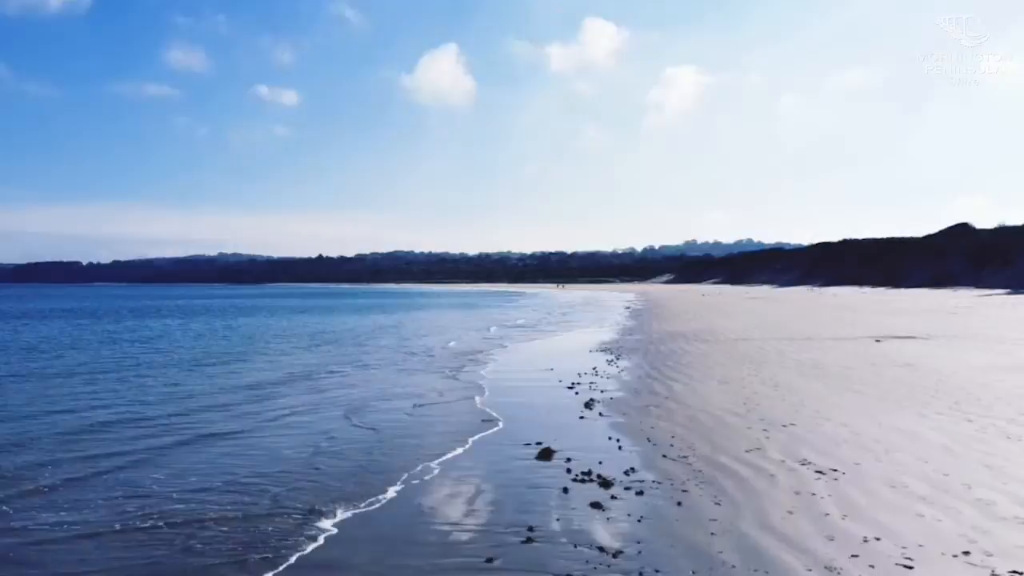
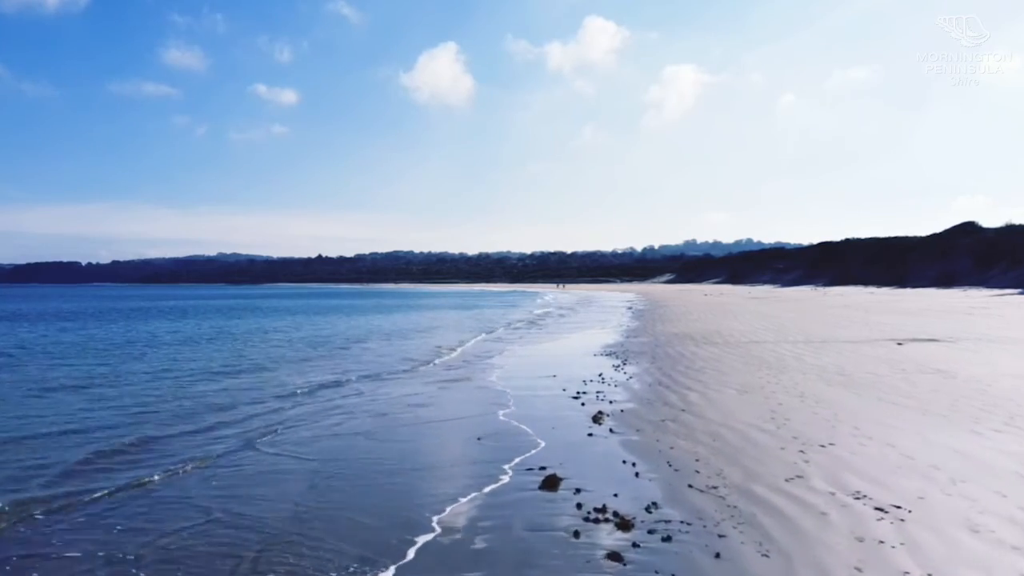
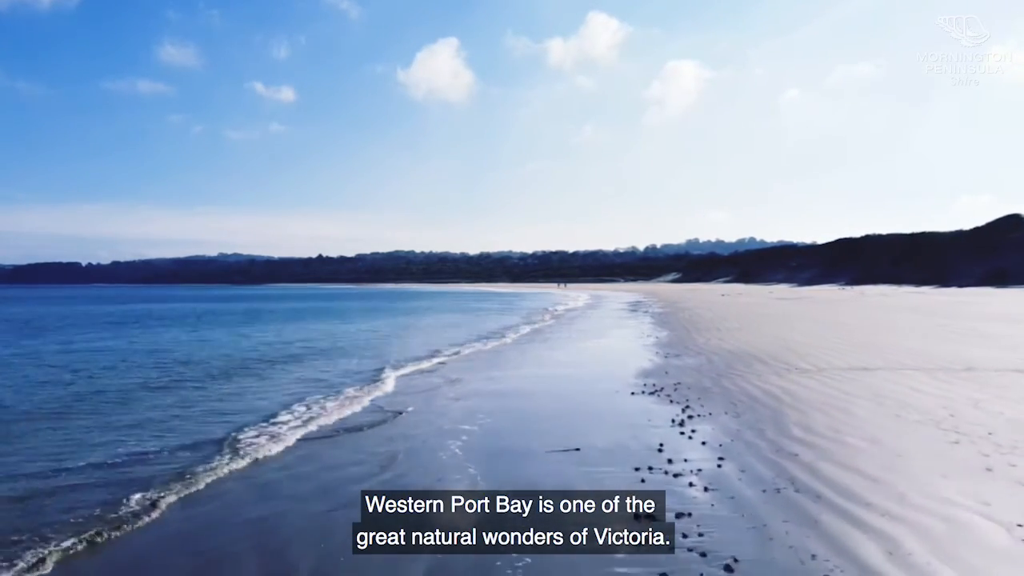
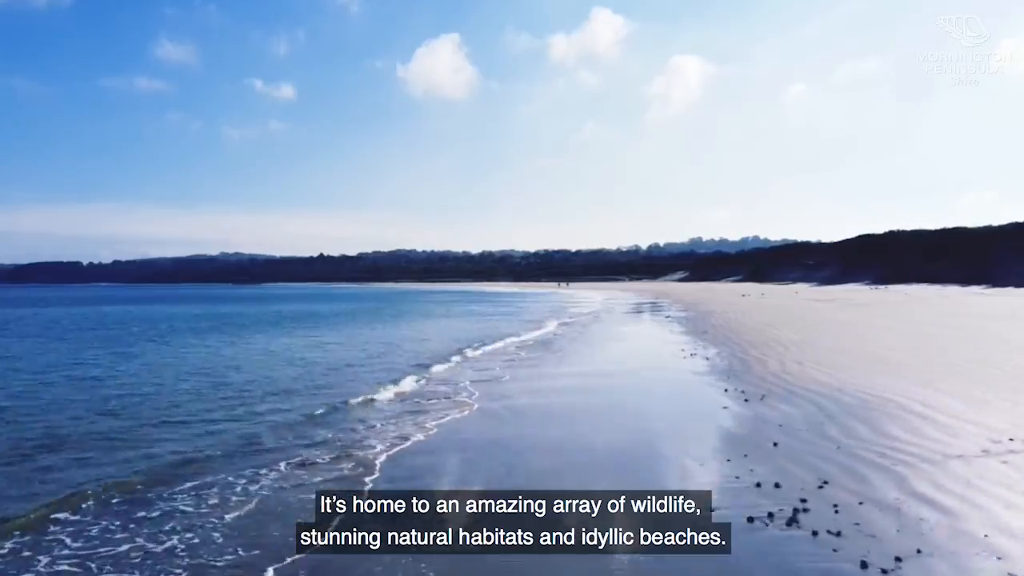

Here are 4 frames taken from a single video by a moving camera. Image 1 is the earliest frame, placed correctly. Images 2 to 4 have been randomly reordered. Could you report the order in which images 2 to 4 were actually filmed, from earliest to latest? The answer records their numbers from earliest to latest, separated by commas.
2, 3, 4
